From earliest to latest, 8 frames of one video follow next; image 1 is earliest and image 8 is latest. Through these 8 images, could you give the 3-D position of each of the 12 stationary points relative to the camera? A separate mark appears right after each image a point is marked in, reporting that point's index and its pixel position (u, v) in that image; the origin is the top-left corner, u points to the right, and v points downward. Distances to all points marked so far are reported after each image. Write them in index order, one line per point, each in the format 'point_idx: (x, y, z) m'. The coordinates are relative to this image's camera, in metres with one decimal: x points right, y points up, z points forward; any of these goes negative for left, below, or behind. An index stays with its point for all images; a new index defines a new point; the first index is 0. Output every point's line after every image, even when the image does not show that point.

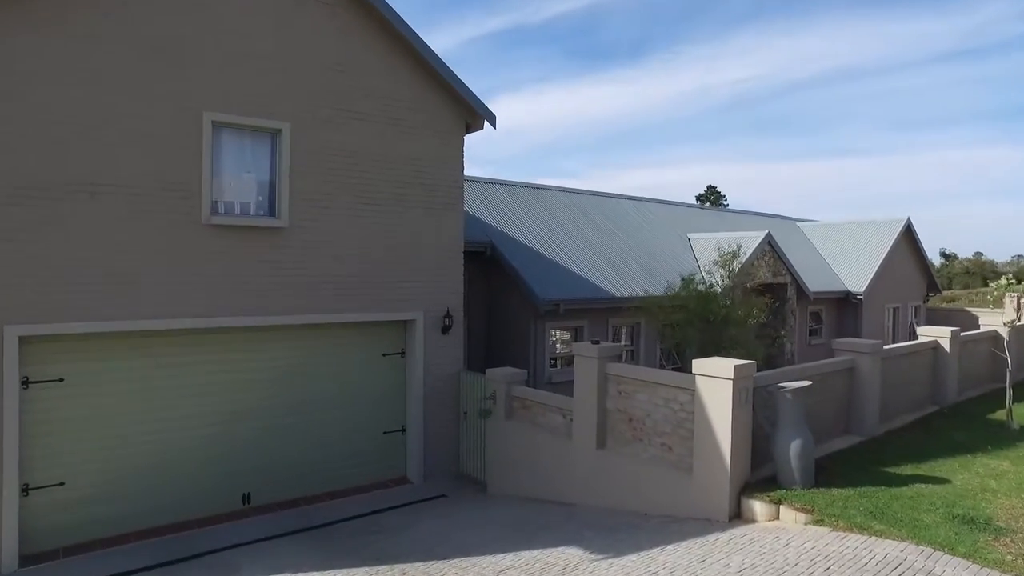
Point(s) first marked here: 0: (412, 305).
0: (-1.7, -0.3, +11.1) m
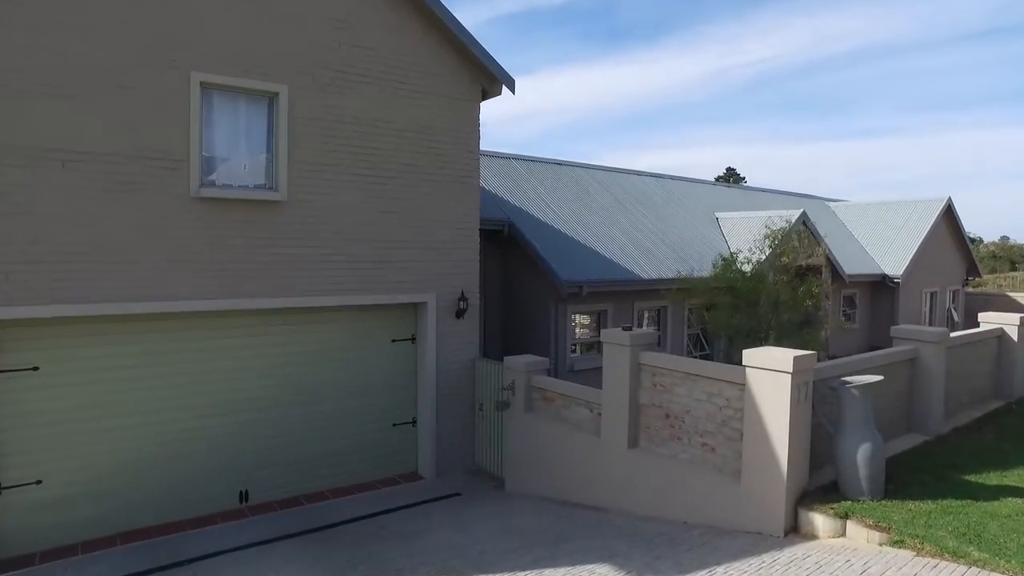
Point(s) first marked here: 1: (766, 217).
0: (-1.3, 0.0, +10.2) m
1: (+6.7, +1.8, +18.0) m
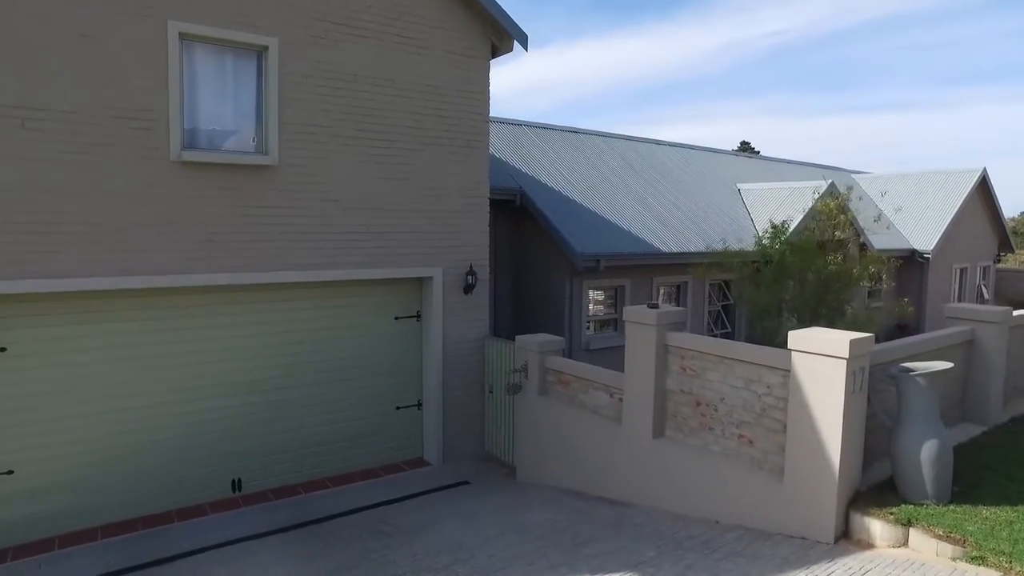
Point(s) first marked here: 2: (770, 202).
0: (-1.2, +0.4, +9.5) m
1: (+7.0, +2.5, +17.1) m
2: (+6.4, +2.2, +17.0) m
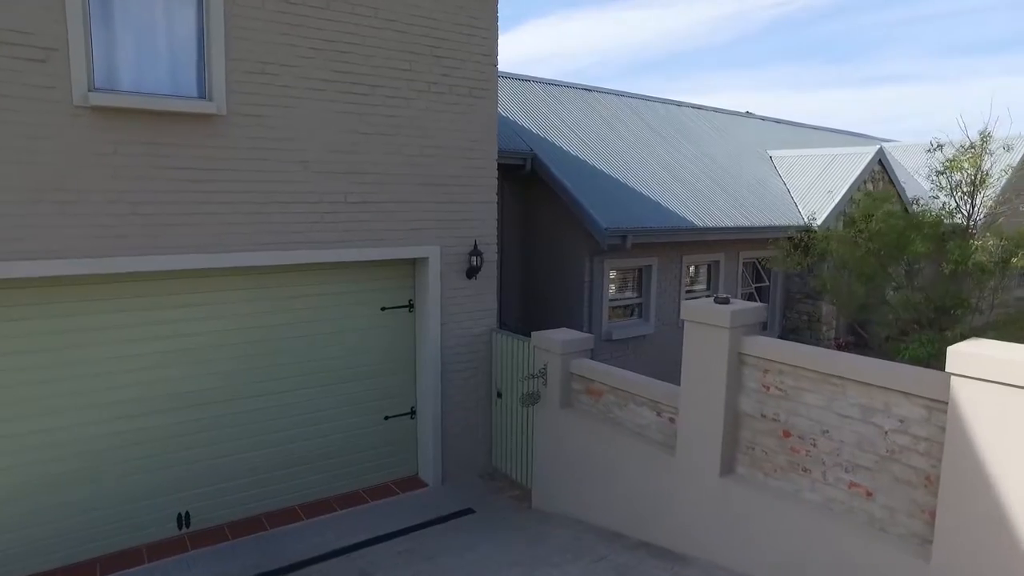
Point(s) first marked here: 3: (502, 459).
0: (-1.0, +0.6, +7.7) m
1: (+7.2, +3.0, +15.2) m
2: (+6.6, +2.6, +15.1) m
3: (-0.1, -2.1, +8.3) m
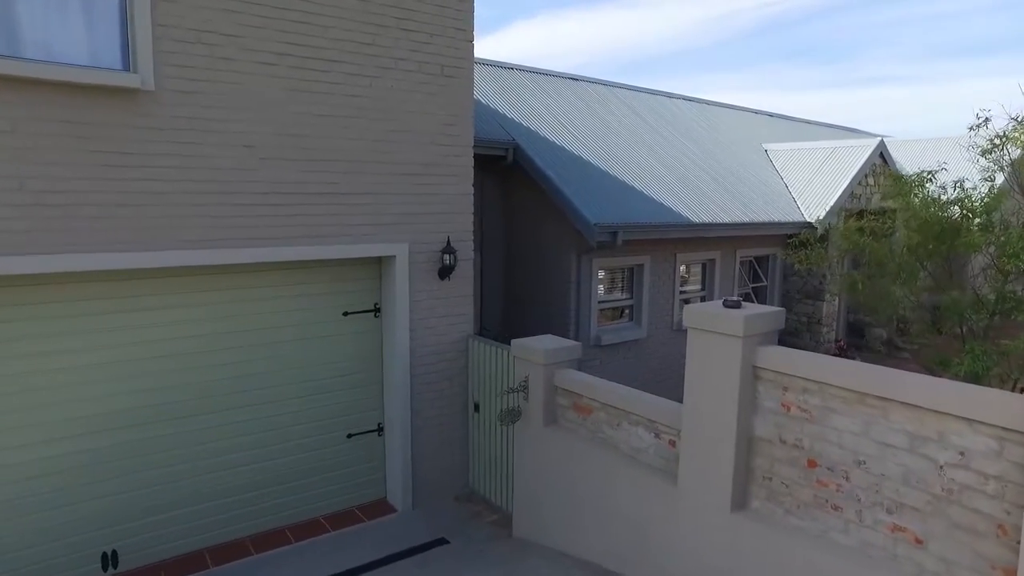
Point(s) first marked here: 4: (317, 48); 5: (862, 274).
0: (-1.2, +0.6, +6.8) m
1: (+6.8, +3.0, +14.5) m
2: (+6.2, +2.6, +14.4) m
3: (-0.3, -2.1, +7.5) m
4: (-1.8, +2.2, +6.2) m
5: (+3.7, +0.1, +7.0) m
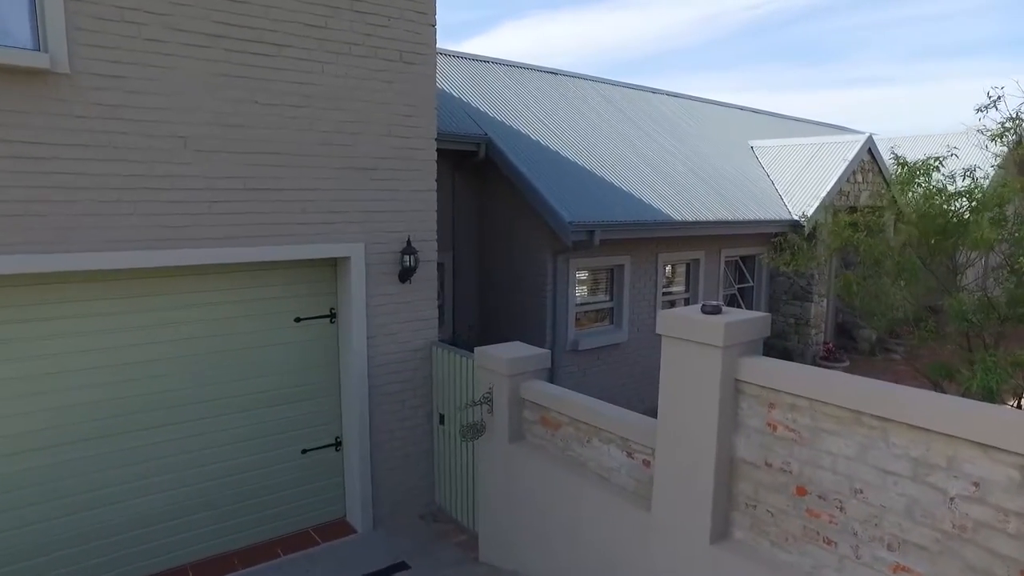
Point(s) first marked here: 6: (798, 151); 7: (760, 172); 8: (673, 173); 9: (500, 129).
0: (-1.6, +0.5, +6.3) m
1: (+6.4, +3.0, +14.1) m
2: (+5.8, +2.6, +14.0) m
3: (-0.7, -2.2, +7.0) m
4: (-2.1, +2.2, +5.7) m
5: (+3.4, +0.1, +6.5) m
6: (+6.0, +2.9, +14.3) m
7: (+5.0, +2.3, +13.6) m
8: (+2.7, +2.0, +11.5) m
9: (-0.2, +2.3, +9.7) m
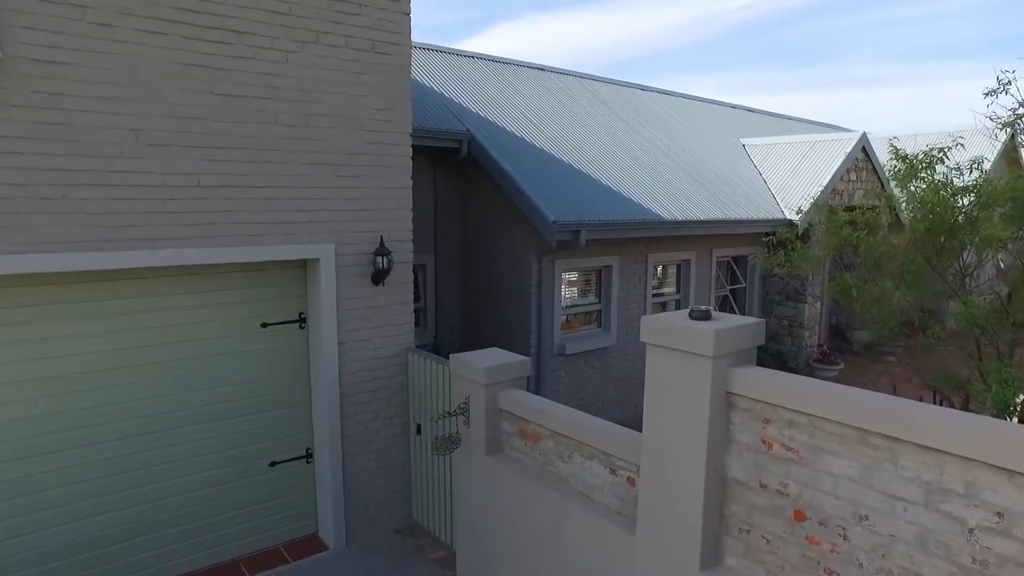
0: (-1.8, +0.5, +5.9) m
1: (+6.1, +2.9, +13.8) m
2: (+5.5, +2.6, +13.7) m
3: (-0.9, -2.2, +6.6) m
4: (-2.3, +2.1, +5.3) m
5: (+3.2, +0.1, +6.2) m
6: (+5.8, +2.9, +14.0) m
7: (+4.7, +2.3, +13.3) m
8: (+2.5, +1.9, +11.1) m
9: (-0.4, +2.3, +9.4) m
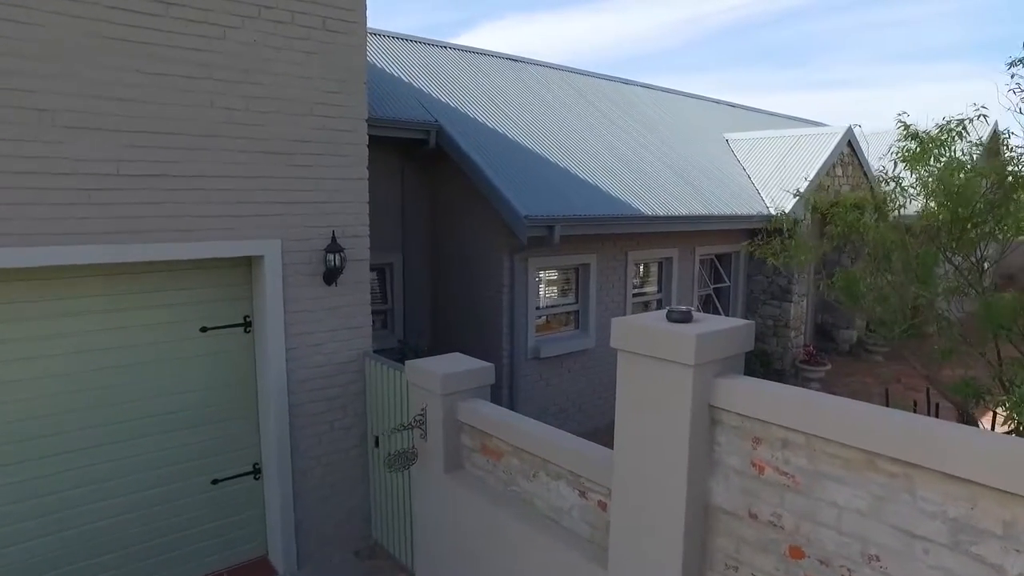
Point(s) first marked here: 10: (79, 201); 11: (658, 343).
0: (-2.0, +0.5, +5.4) m
1: (+5.6, +3.0, +13.4) m
2: (+5.0, +2.6, +13.3) m
3: (-1.1, -2.2, +6.1) m
4: (-2.6, +2.1, +4.7) m
5: (+2.9, +0.1, +5.7) m
6: (+5.3, +2.9, +13.6) m
7: (+4.3, +2.3, +12.9) m
8: (+2.1, +1.9, +10.7) m
9: (-0.8, +2.3, +8.8) m
10: (-3.0, +0.6, +4.6) m
11: (+0.6, -0.2, +3.0) m
